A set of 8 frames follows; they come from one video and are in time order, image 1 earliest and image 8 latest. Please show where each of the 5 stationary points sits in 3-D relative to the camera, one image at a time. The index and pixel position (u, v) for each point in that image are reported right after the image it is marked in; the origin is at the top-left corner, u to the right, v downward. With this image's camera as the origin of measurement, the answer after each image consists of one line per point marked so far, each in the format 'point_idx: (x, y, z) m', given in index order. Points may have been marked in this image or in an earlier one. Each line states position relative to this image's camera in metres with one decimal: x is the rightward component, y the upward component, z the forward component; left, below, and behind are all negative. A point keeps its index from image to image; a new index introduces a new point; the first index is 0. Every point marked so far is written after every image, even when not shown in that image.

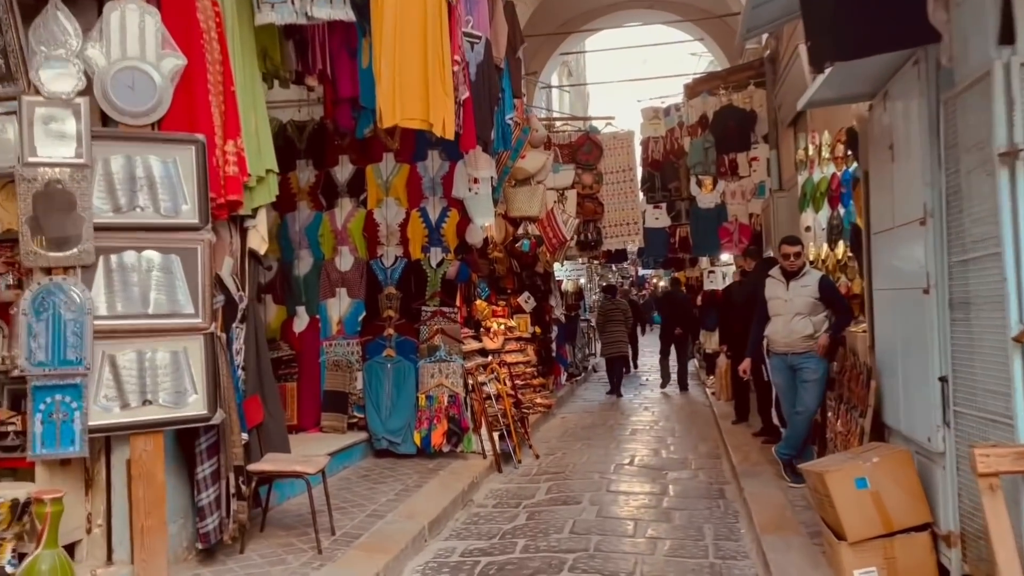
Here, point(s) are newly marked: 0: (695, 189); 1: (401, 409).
0: (+2.1, +1.1, +9.1) m
1: (-0.8, -0.9, +6.1) m
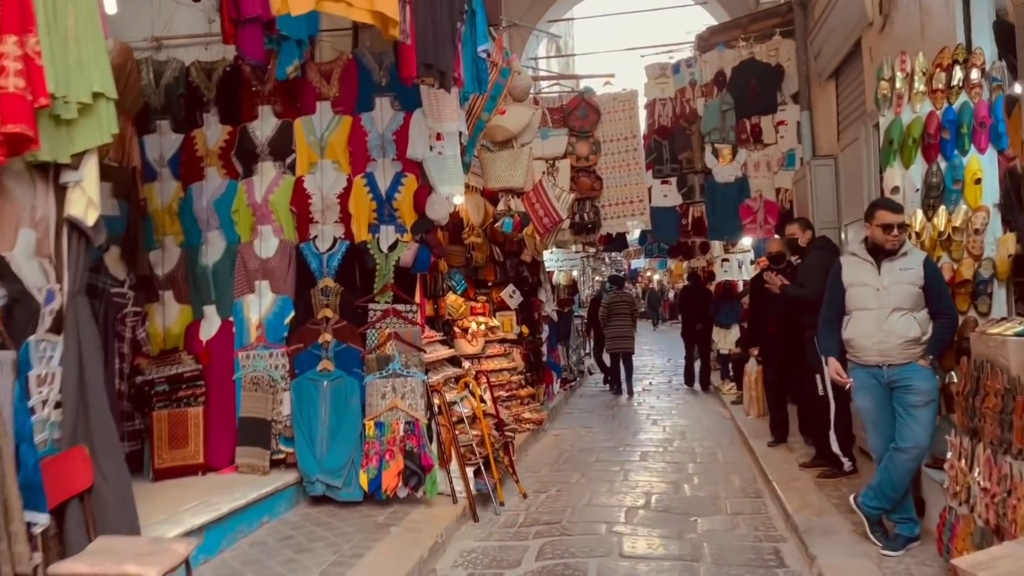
0: (+1.9, +1.2, +7.6) m
1: (-1.0, -0.9, +4.6) m
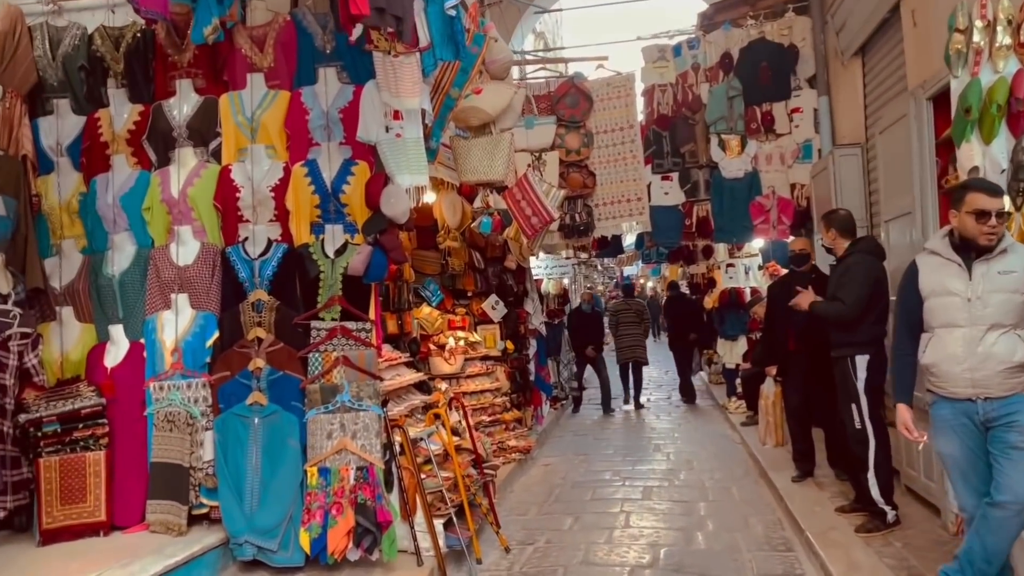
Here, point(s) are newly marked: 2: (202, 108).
0: (+1.7, +1.2, +6.8) m
1: (-1.1, -0.9, +3.7) m
2: (-1.5, +0.9, +3.9) m
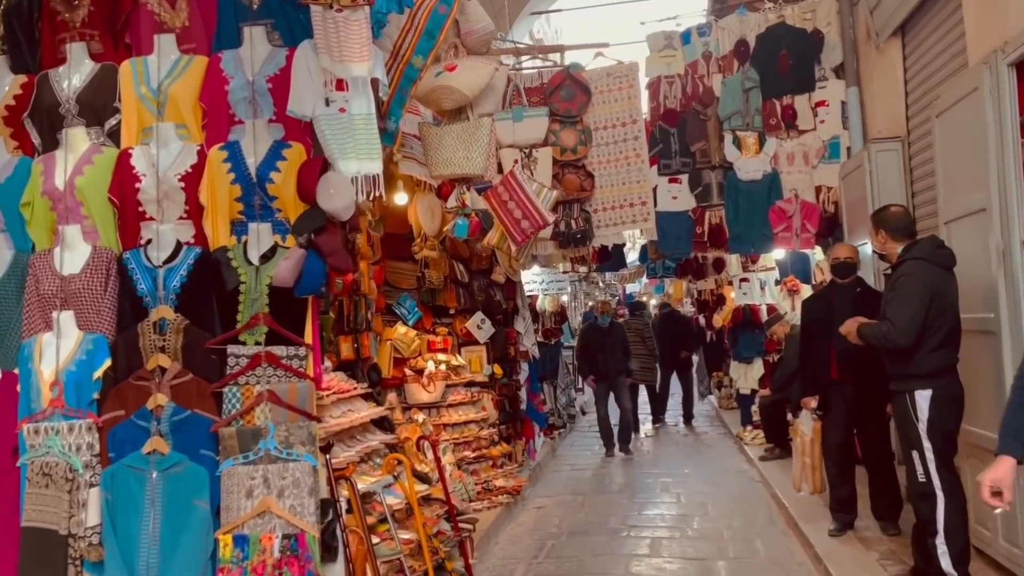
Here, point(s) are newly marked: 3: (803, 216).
0: (+1.7, +1.0, +6.0) m
1: (-1.2, -1.0, +2.8) m
2: (-1.6, +0.8, +3.1) m
3: (+2.2, +0.5, +5.9) m
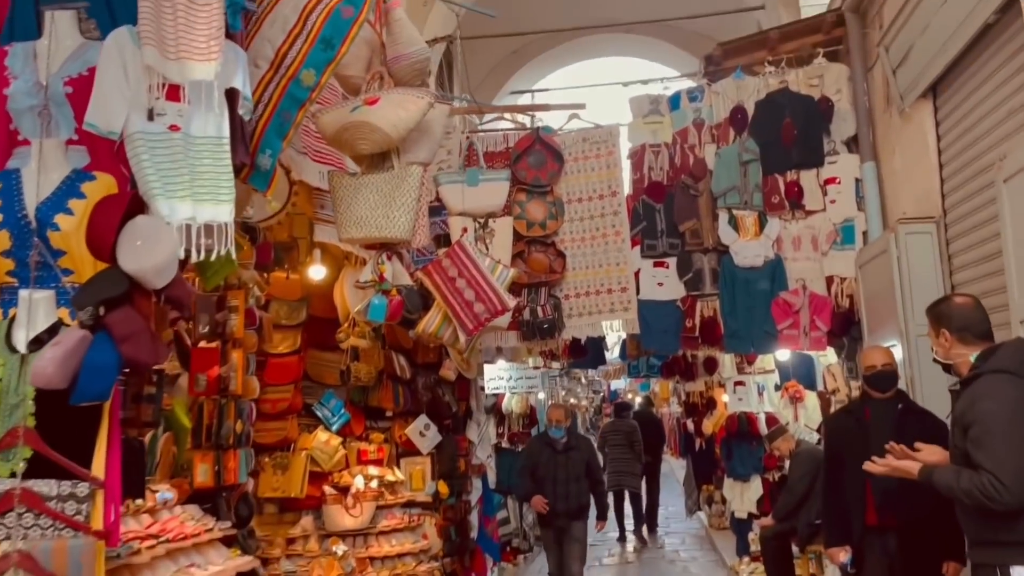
0: (+1.4, +0.4, +5.1) m
1: (-1.4, -1.2, +1.7) m
2: (-1.8, +0.6, +2.2) m
3: (+1.9, -0.1, +5.0) m
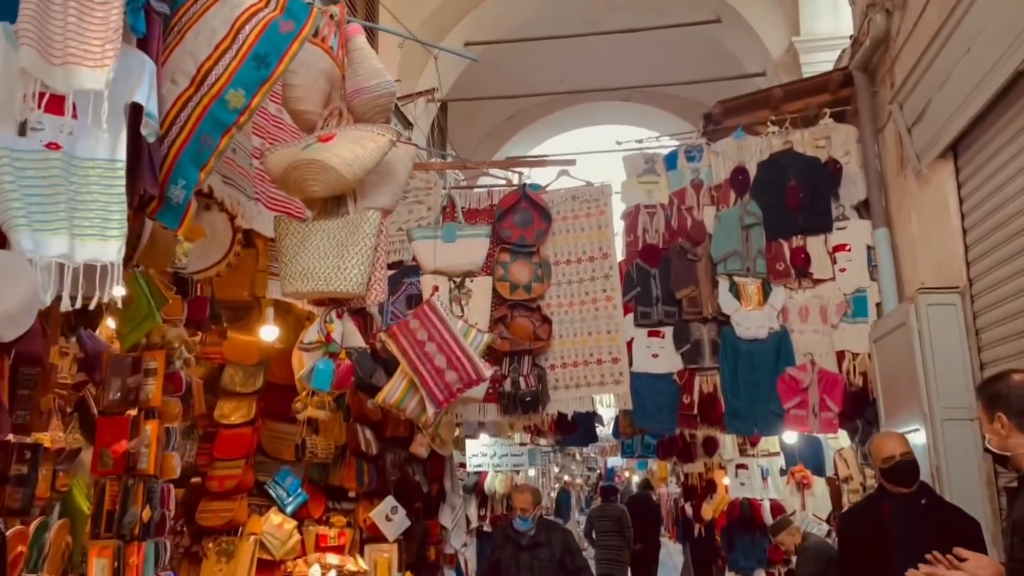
0: (+1.3, -0.1, +4.7) m
1: (-1.6, -1.3, +1.2) m
2: (-1.9, +0.5, +1.8) m
3: (+1.8, -0.6, +4.6) m
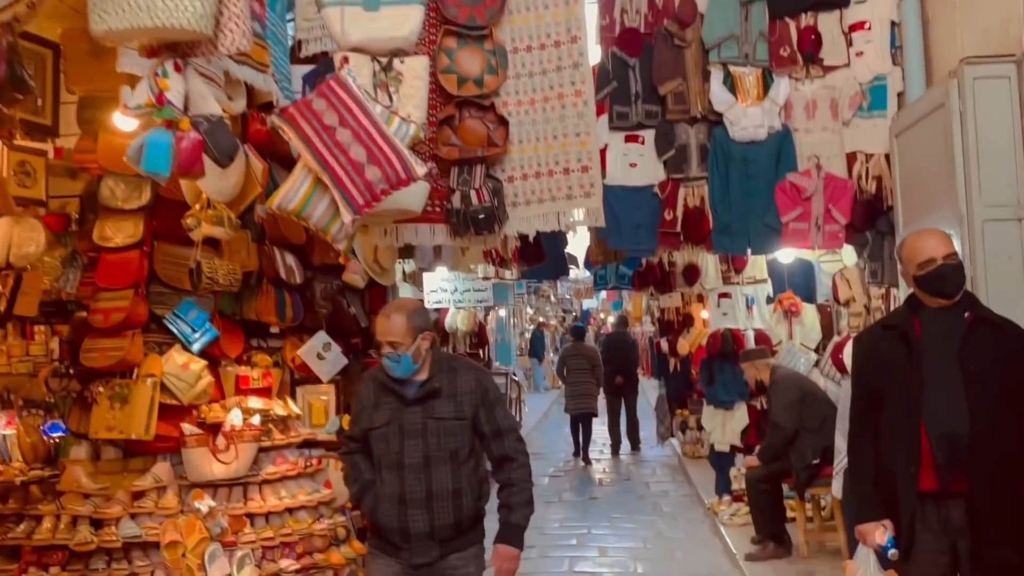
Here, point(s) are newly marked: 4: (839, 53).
0: (+1.0, +0.9, +3.9) m
1: (-1.7, -0.9, +0.6) m
2: (-2.1, +0.9, +0.9) m
3: (+1.5, +0.4, +3.9) m
4: (+1.6, +1.1, +3.8) m
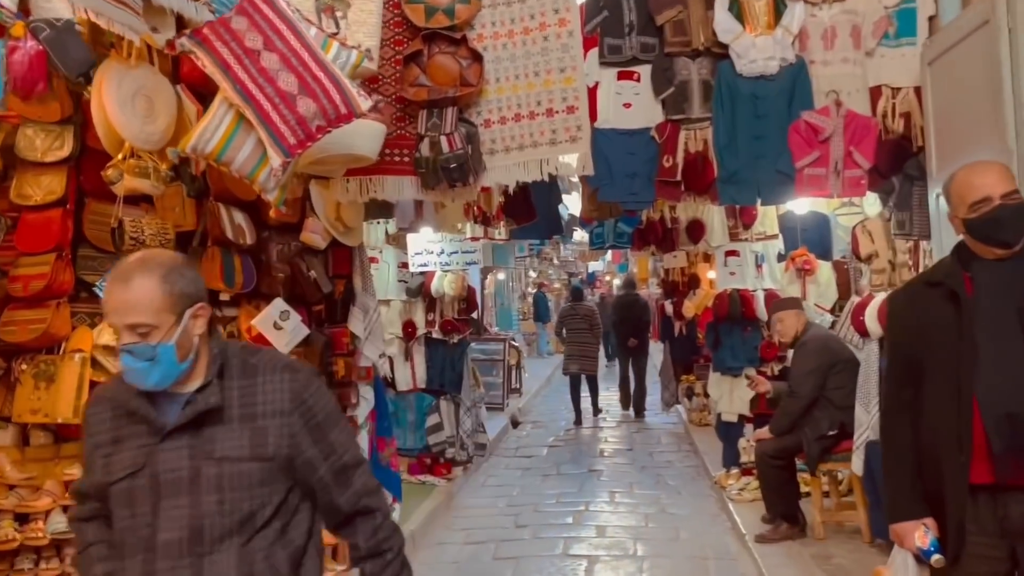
0: (+0.9, +1.1, +3.4) m
1: (-1.8, -0.9, +0.2) m
2: (-2.2, +0.9, +0.4) m
3: (+1.4, +0.6, +3.4) m
4: (+1.5, +1.3, +3.3) m
